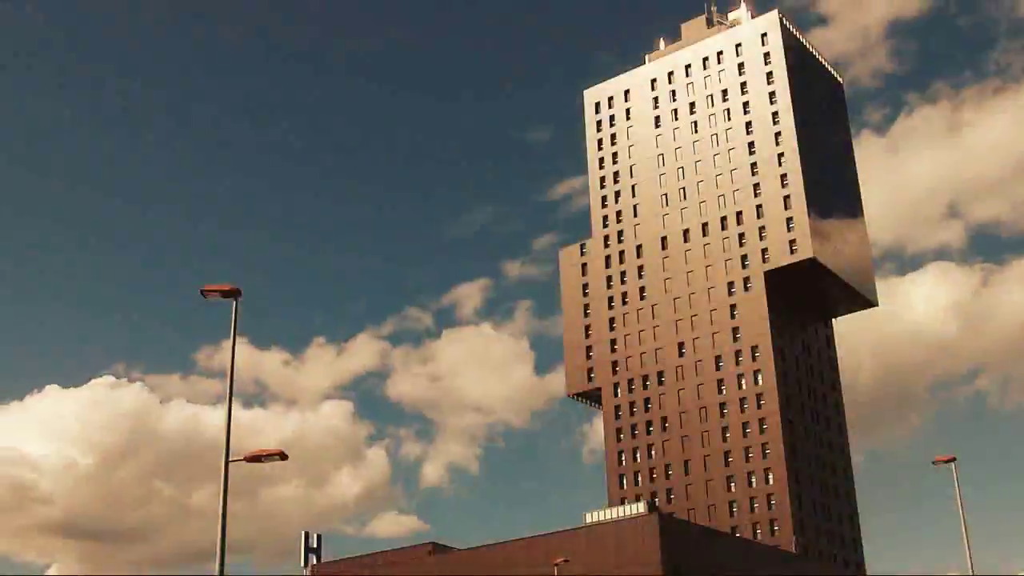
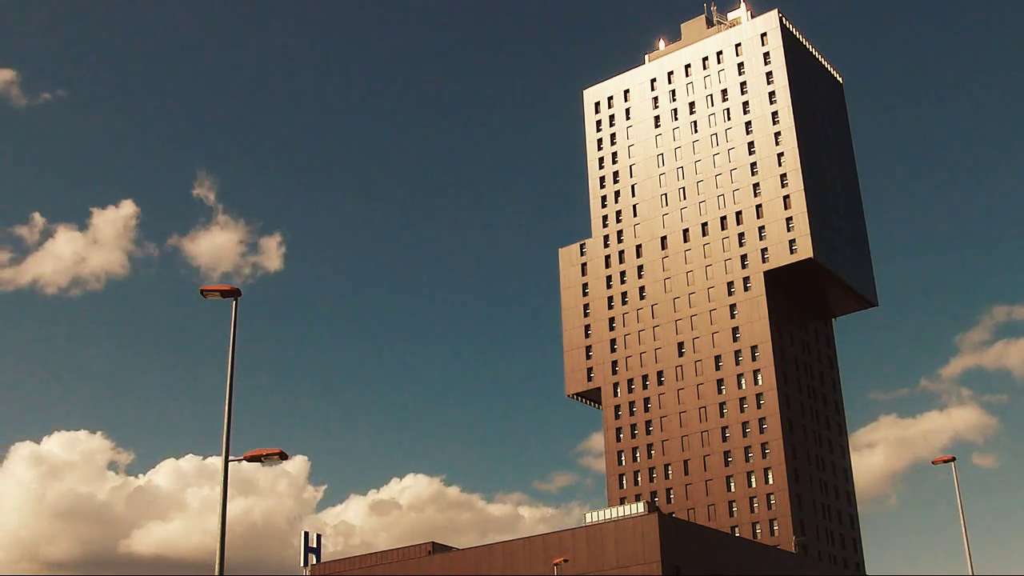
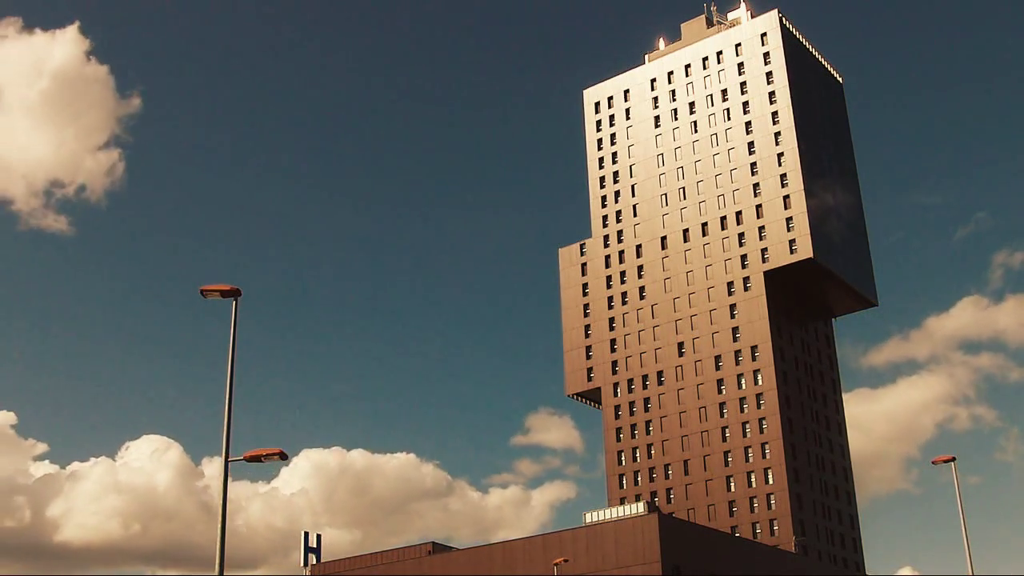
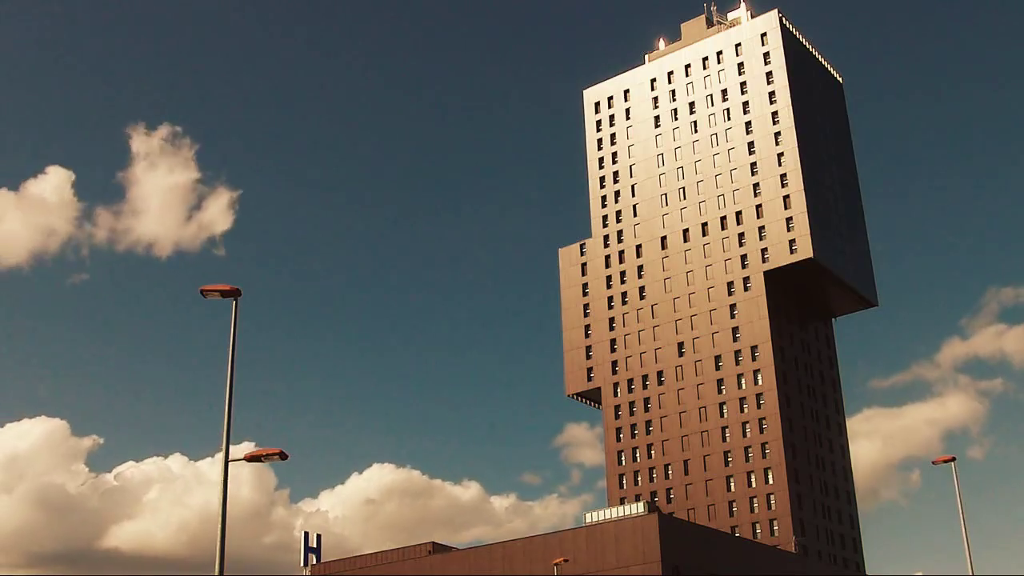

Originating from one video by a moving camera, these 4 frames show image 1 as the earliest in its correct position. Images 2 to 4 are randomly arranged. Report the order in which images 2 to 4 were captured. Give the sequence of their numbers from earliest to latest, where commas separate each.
3, 4, 2
